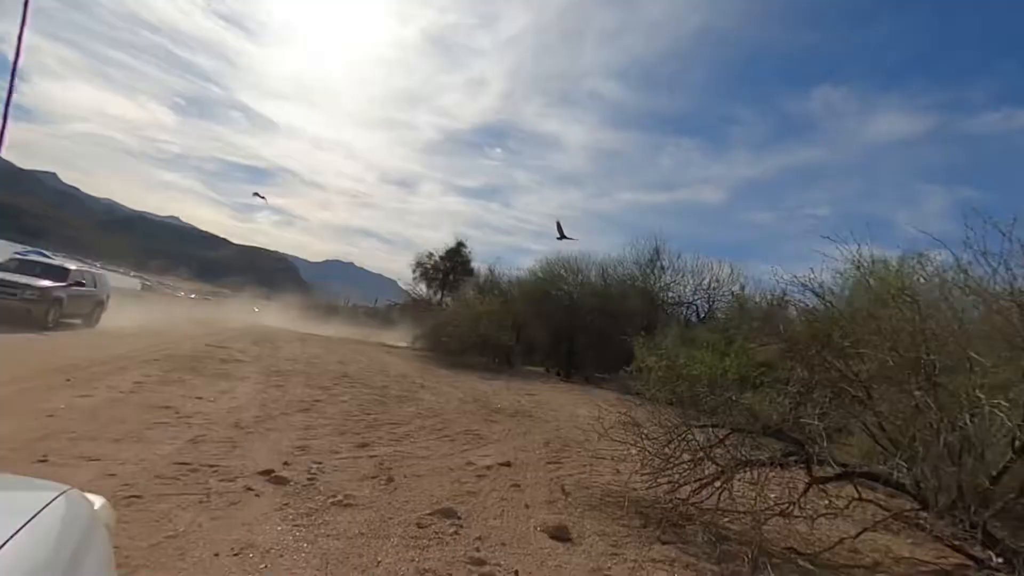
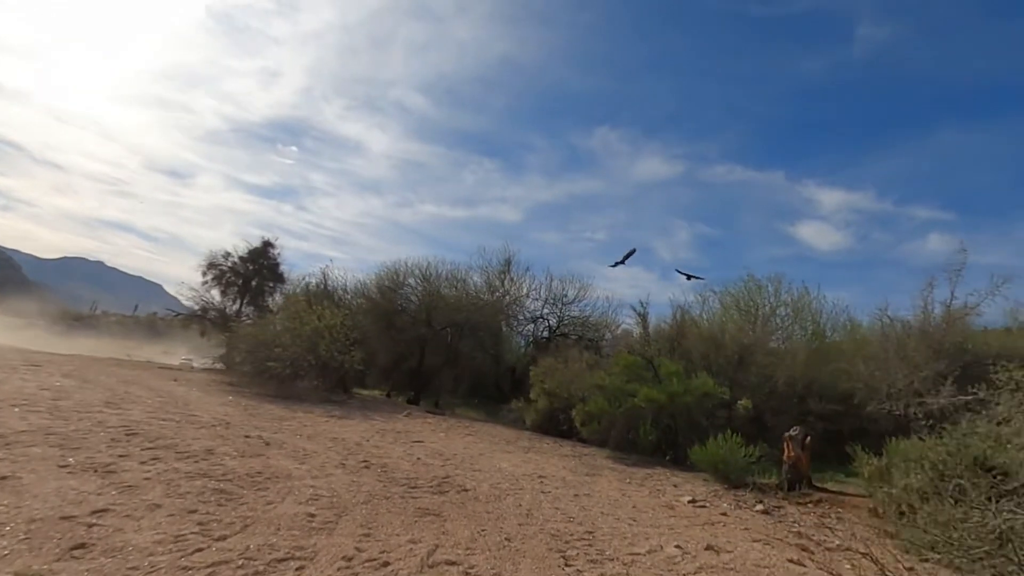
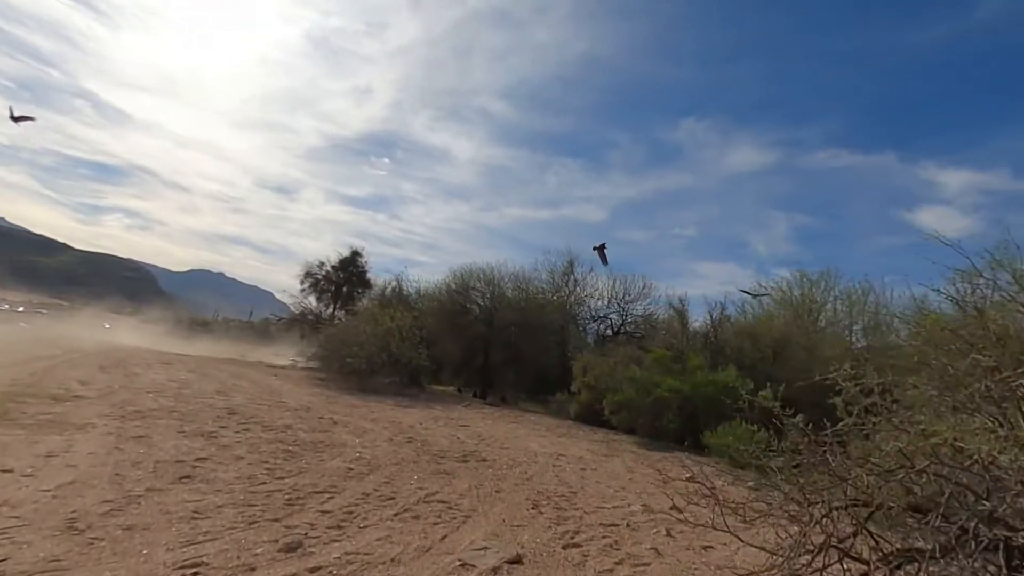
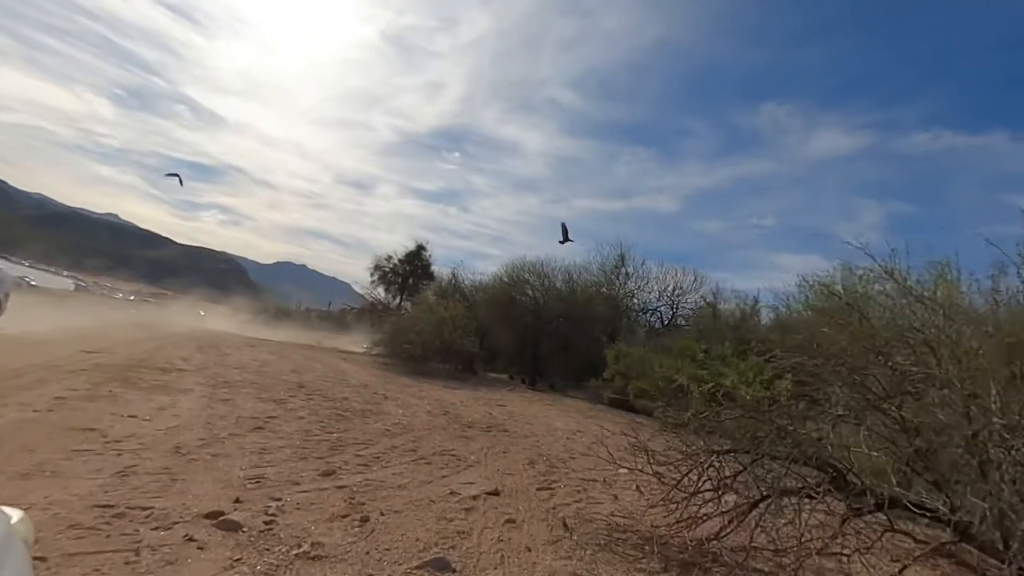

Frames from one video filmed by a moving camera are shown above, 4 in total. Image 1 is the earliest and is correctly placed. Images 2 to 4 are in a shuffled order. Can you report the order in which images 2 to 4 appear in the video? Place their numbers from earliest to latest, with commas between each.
4, 3, 2
